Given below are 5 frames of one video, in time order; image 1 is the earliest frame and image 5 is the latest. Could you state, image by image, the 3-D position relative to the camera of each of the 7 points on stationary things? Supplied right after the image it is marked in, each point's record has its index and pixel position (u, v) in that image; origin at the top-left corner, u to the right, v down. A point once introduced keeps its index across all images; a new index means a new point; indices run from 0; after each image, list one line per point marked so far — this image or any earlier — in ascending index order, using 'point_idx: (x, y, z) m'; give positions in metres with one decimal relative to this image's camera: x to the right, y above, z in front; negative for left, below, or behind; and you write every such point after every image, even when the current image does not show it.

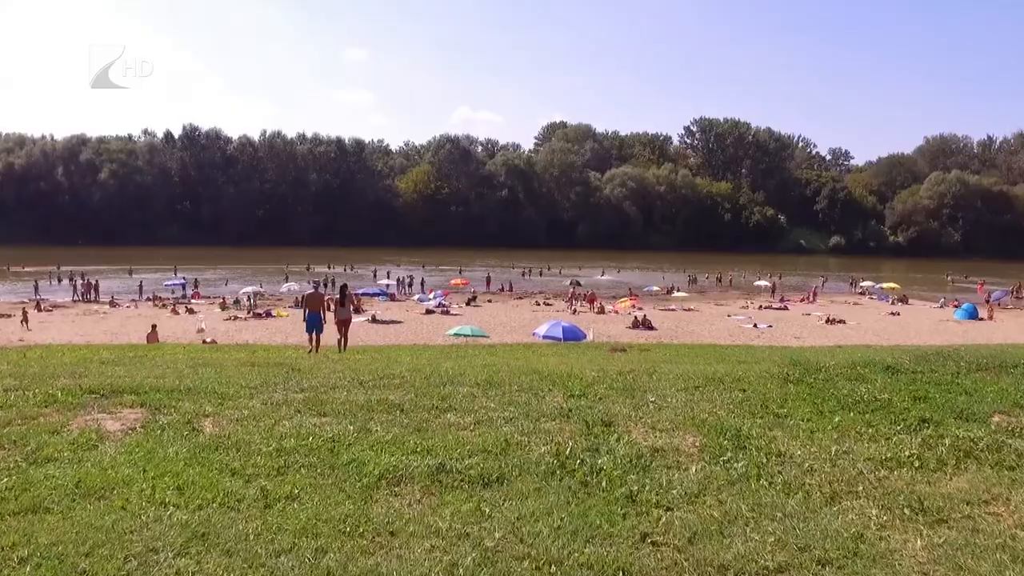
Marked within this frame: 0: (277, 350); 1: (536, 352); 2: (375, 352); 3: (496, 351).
0: (-4.8, -1.3, +15.3) m
1: (+0.4, -1.2, +13.8) m
2: (-2.6, -1.2, +14.3) m
3: (-0.3, -1.2, +13.8) m
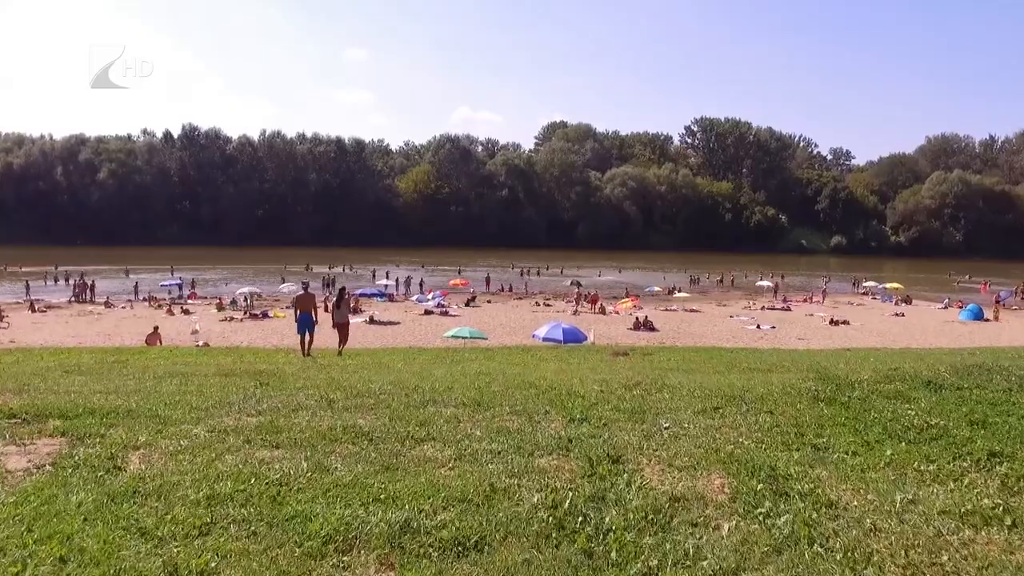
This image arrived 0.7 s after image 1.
0: (-4.8, -1.3, +14.8) m
1: (+0.4, -1.2, +13.3) m
2: (-2.7, -1.3, +13.8) m
3: (-0.3, -1.2, +13.3) m
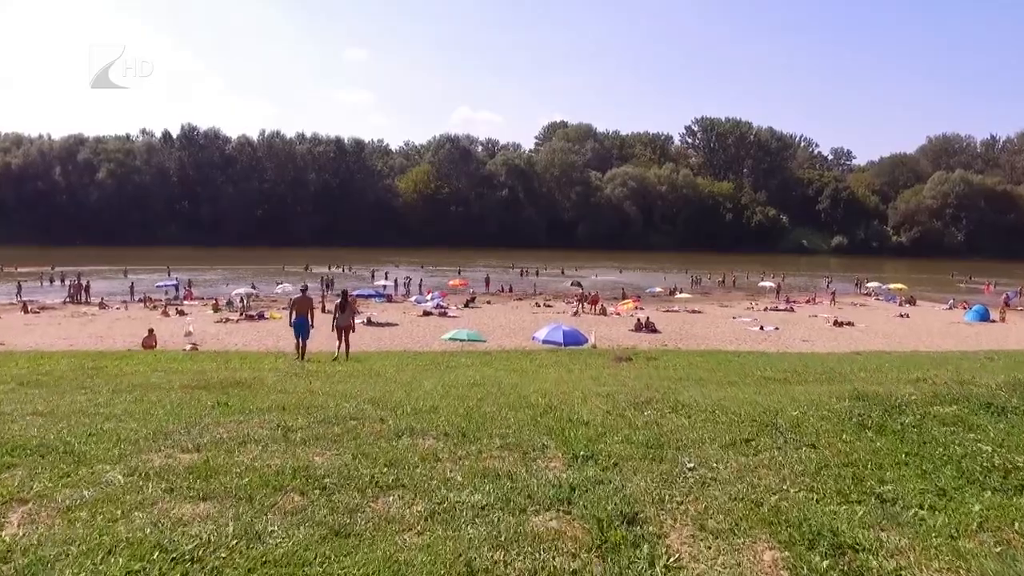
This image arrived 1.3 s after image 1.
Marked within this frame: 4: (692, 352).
0: (-4.8, -1.3, +14.2) m
1: (+0.4, -1.3, +12.7) m
2: (-2.7, -1.3, +13.2) m
3: (-0.4, -1.2, +12.7) m
4: (+3.8, -1.4, +15.6) m
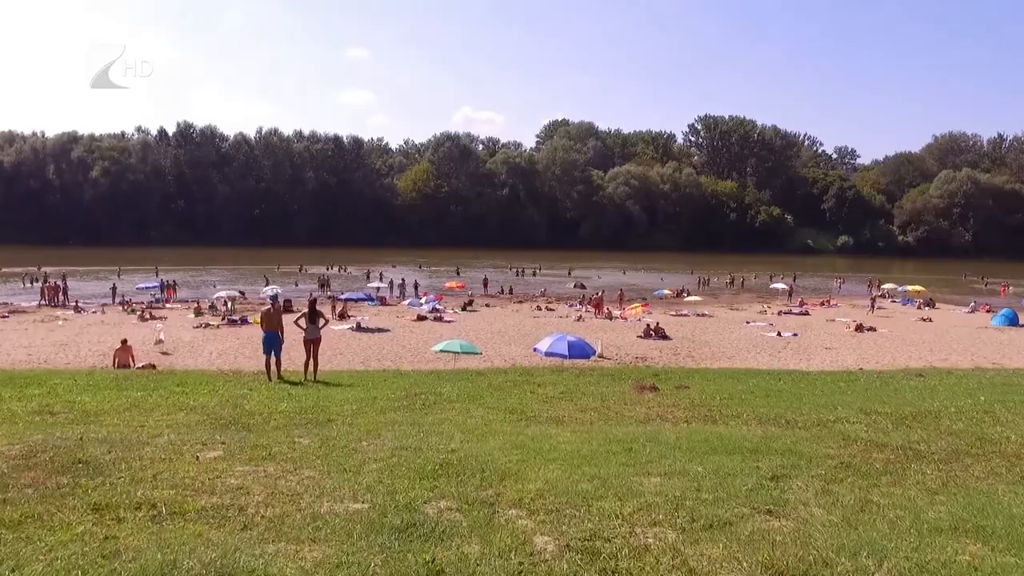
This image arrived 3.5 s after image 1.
0: (-4.9, -1.5, +11.7) m
1: (+0.3, -1.4, +10.2) m
2: (-2.8, -1.4, +10.7) m
3: (-0.4, -1.4, +10.2) m
4: (+3.8, -1.5, +13.2) m
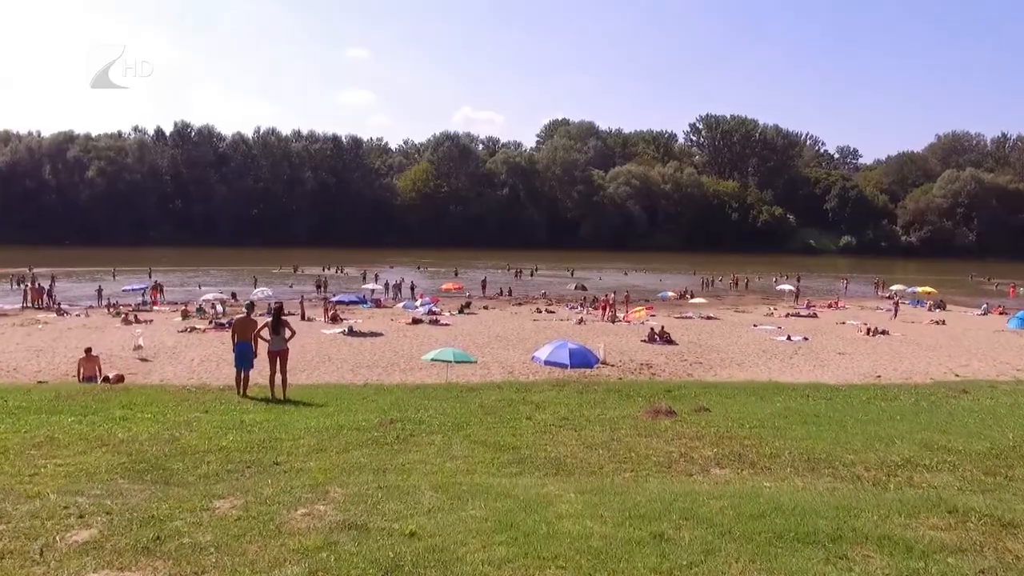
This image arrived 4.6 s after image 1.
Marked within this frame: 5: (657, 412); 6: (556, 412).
0: (-5.0, -1.6, +10.3) m
1: (+0.2, -1.5, +8.8) m
2: (-2.8, -1.5, +9.3) m
3: (-0.5, -1.5, +8.8) m
4: (+3.7, -1.6, +11.7) m
5: (+1.8, -1.5, +9.7) m
6: (+0.6, -1.6, +10.0) m
